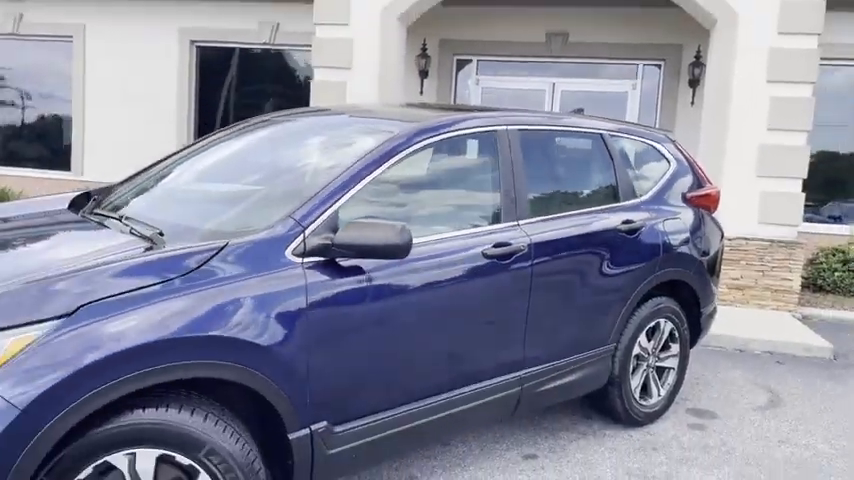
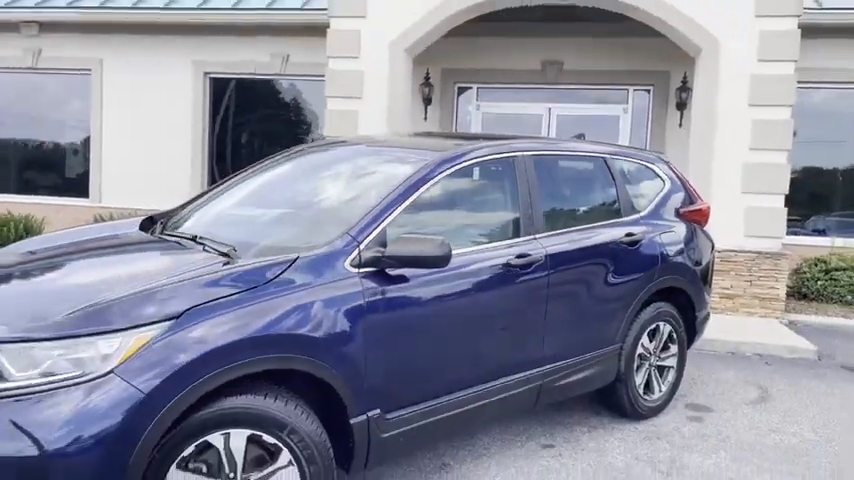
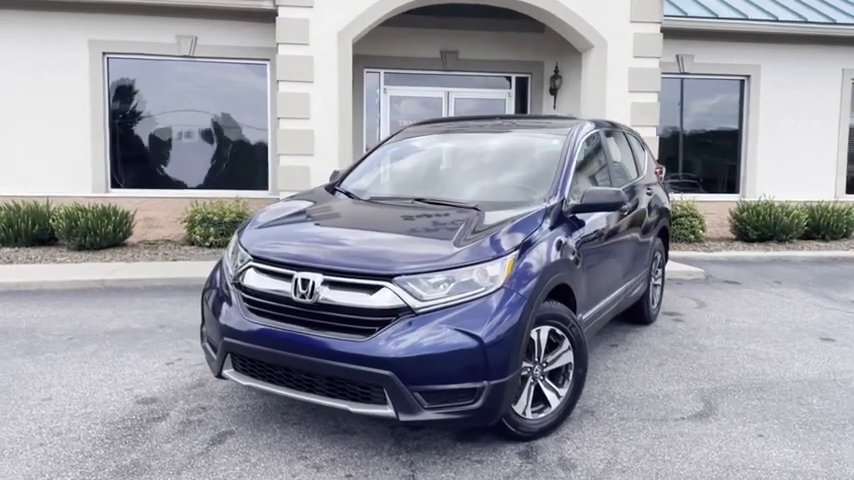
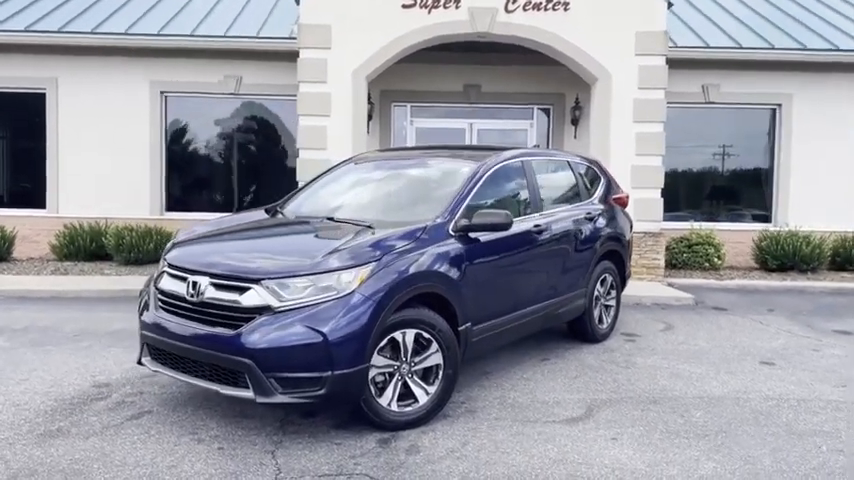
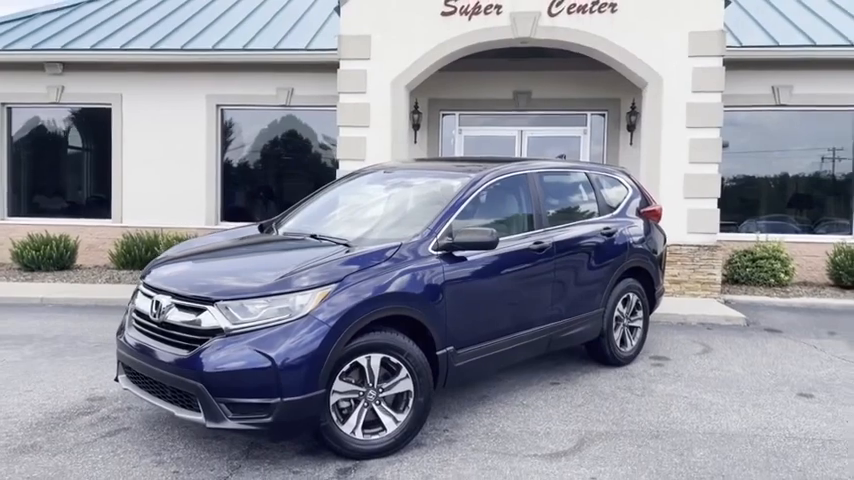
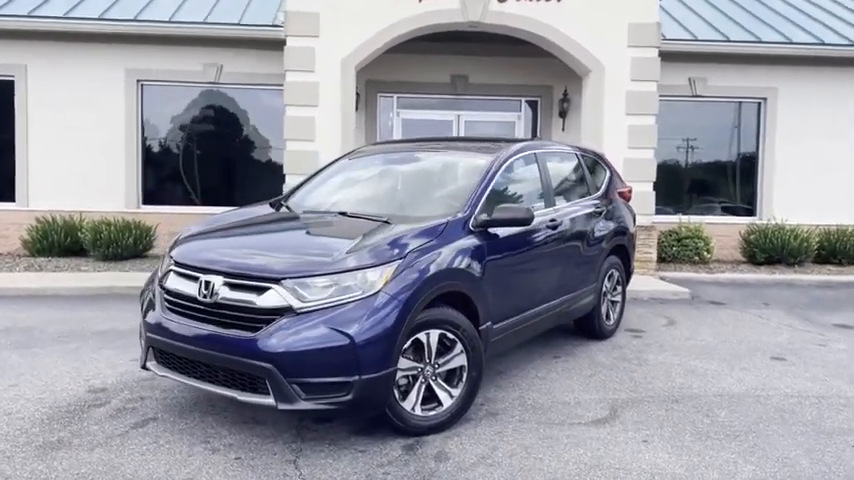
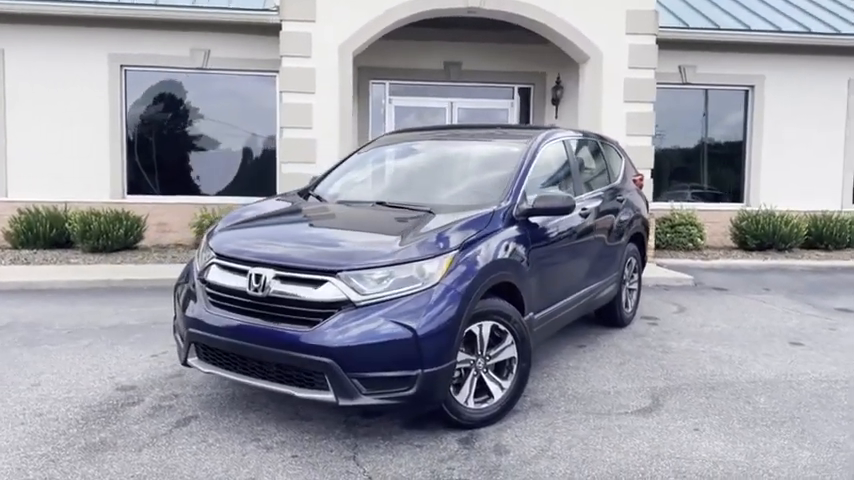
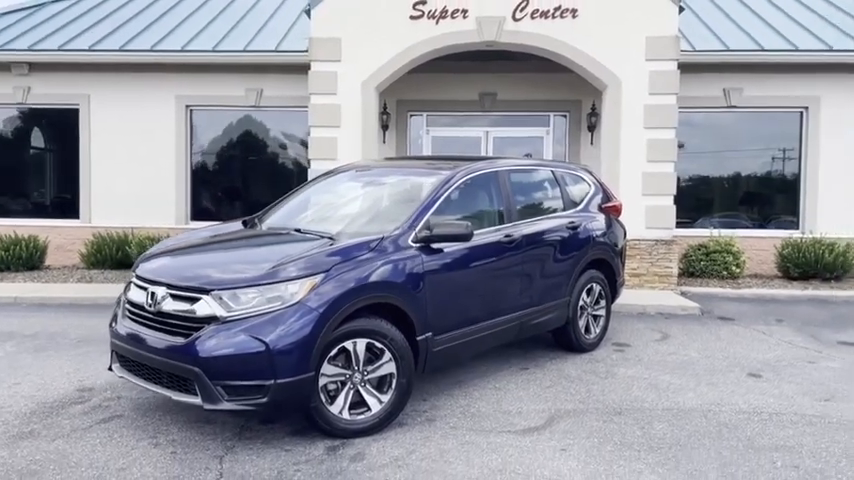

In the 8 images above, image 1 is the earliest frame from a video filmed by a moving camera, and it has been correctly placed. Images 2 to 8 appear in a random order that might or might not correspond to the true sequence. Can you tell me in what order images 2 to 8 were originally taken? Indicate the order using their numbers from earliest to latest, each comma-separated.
2, 5, 8, 4, 6, 7, 3
